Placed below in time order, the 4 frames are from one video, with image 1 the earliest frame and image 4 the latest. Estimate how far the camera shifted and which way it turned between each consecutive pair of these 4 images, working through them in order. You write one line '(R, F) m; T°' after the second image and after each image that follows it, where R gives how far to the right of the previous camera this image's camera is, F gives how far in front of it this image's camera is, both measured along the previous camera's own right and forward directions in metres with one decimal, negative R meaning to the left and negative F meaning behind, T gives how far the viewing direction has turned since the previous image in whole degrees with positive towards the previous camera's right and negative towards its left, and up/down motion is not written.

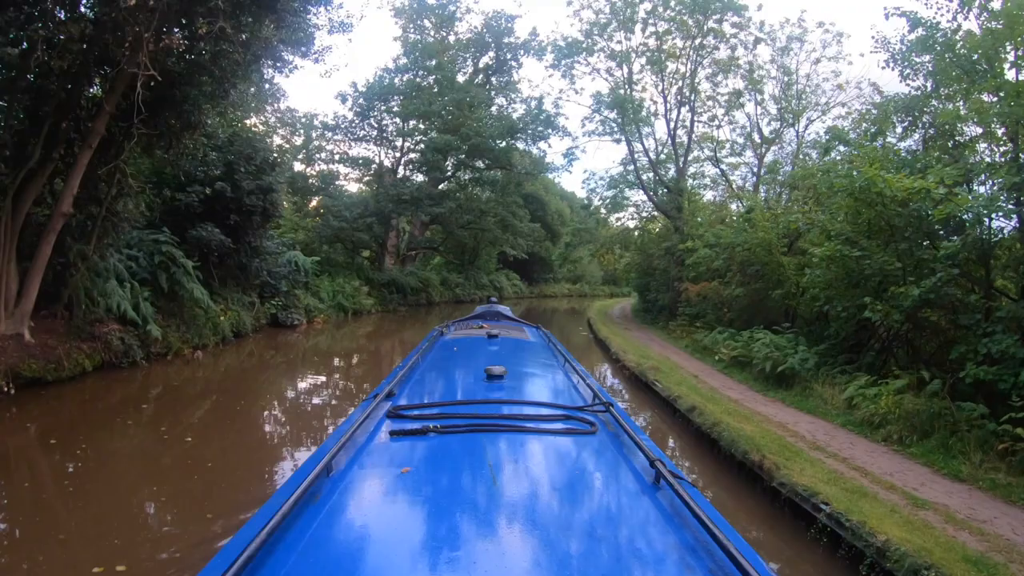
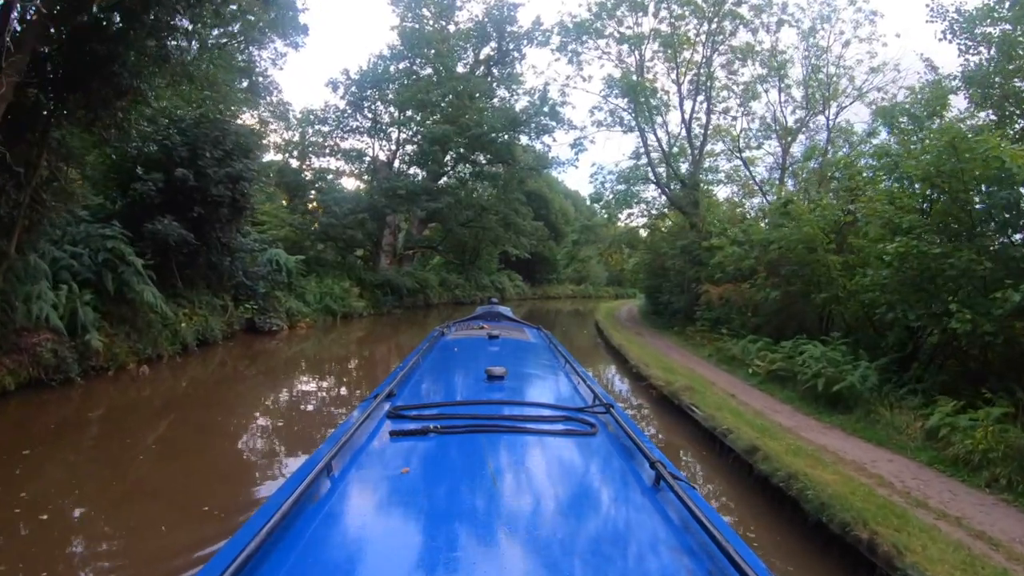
(0.0, +1.6) m; 0°
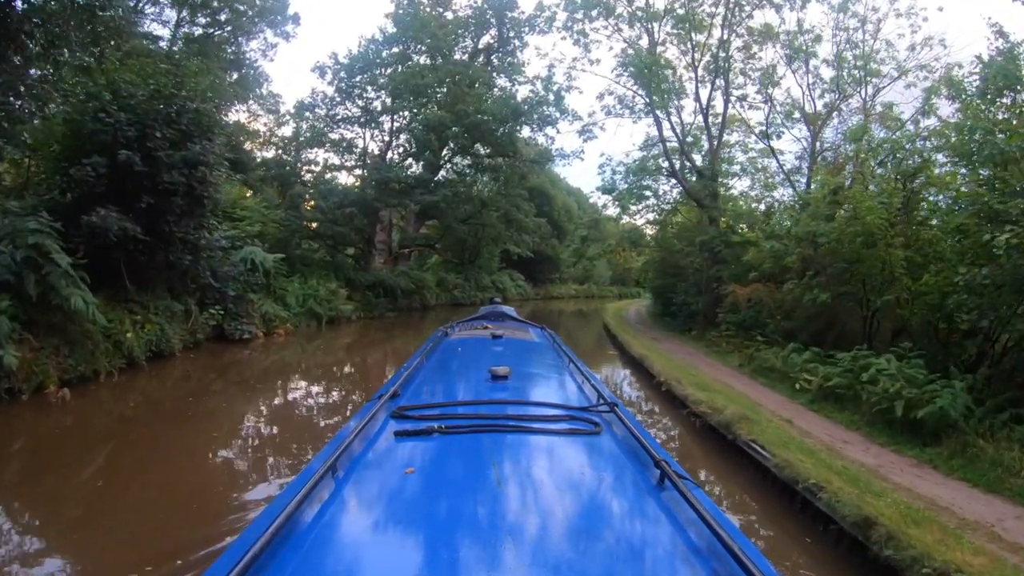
(-0.1, +1.6) m; 0°
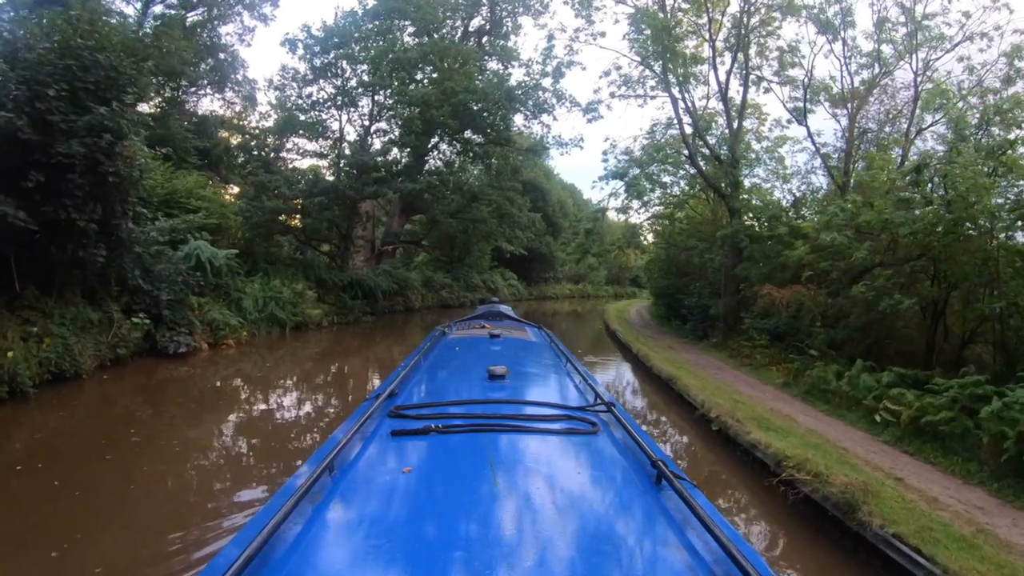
(-0.1, +2.1) m; +1°
